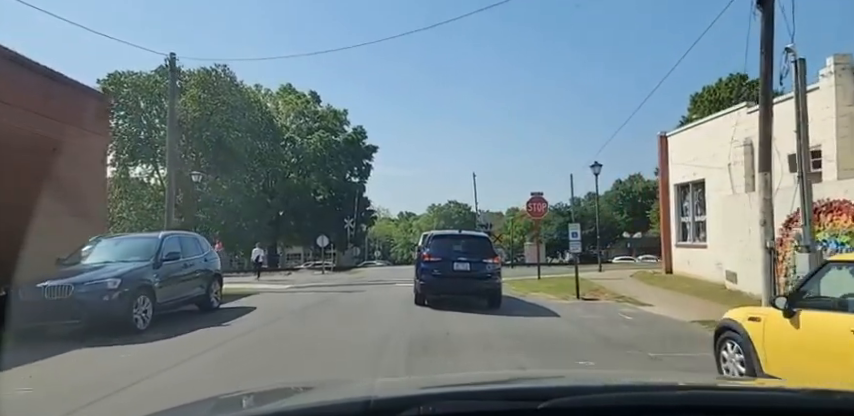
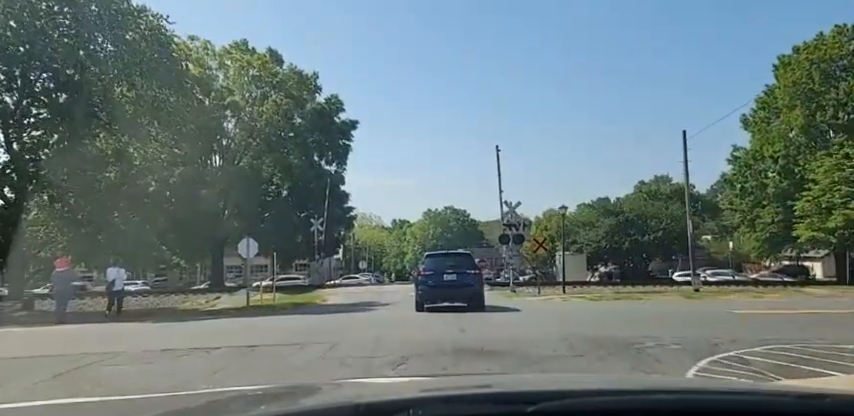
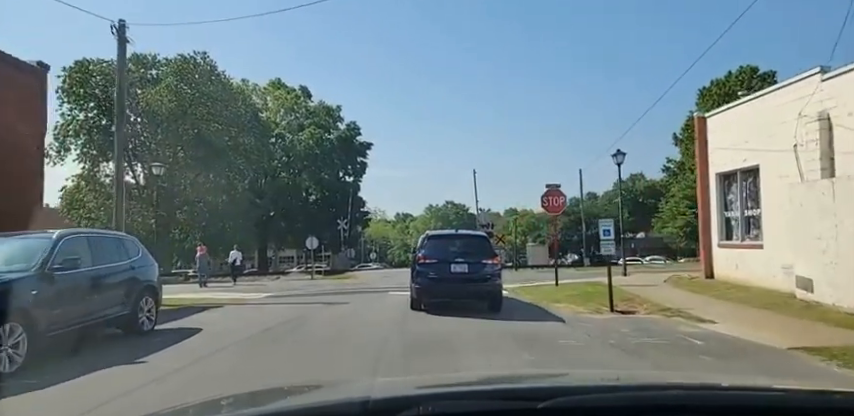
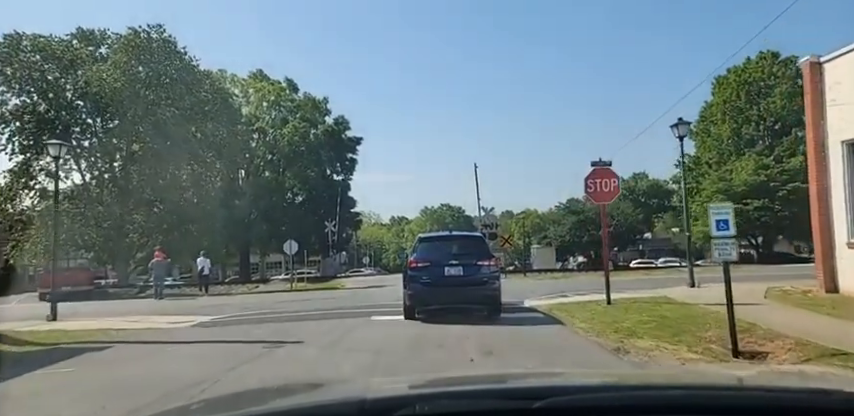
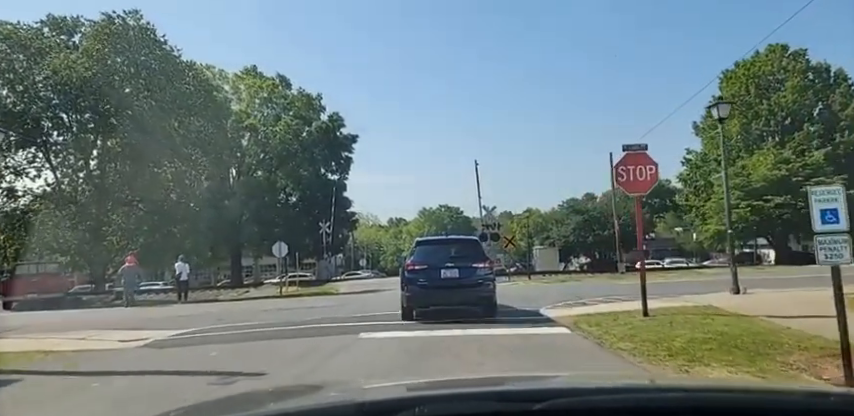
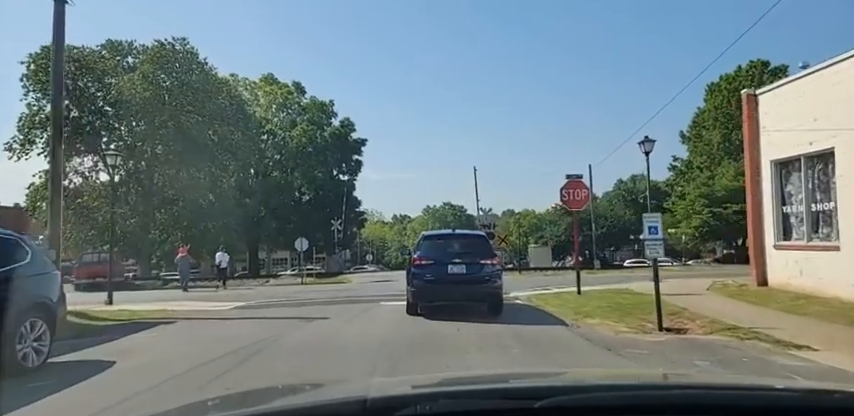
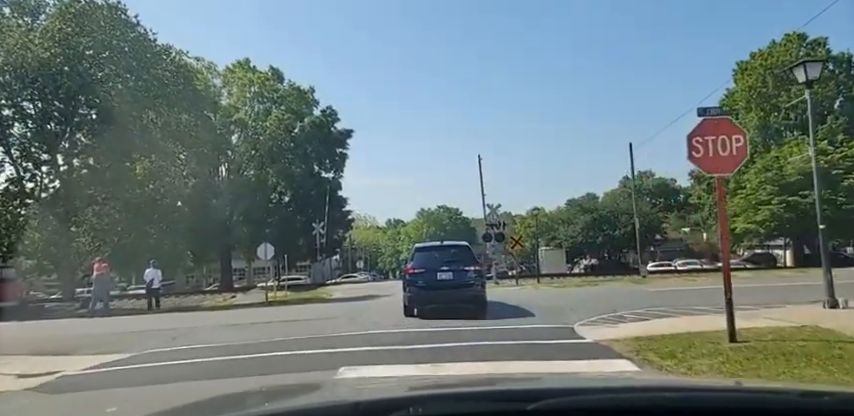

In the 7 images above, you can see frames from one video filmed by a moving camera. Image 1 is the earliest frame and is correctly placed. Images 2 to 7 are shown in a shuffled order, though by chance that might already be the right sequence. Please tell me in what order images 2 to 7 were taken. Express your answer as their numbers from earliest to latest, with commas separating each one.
3, 6, 4, 5, 7, 2
